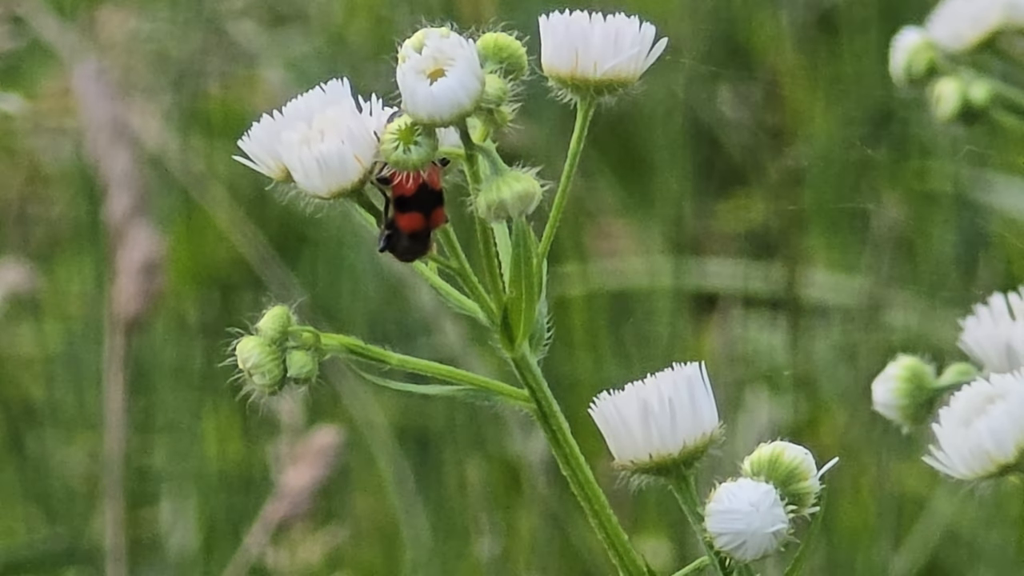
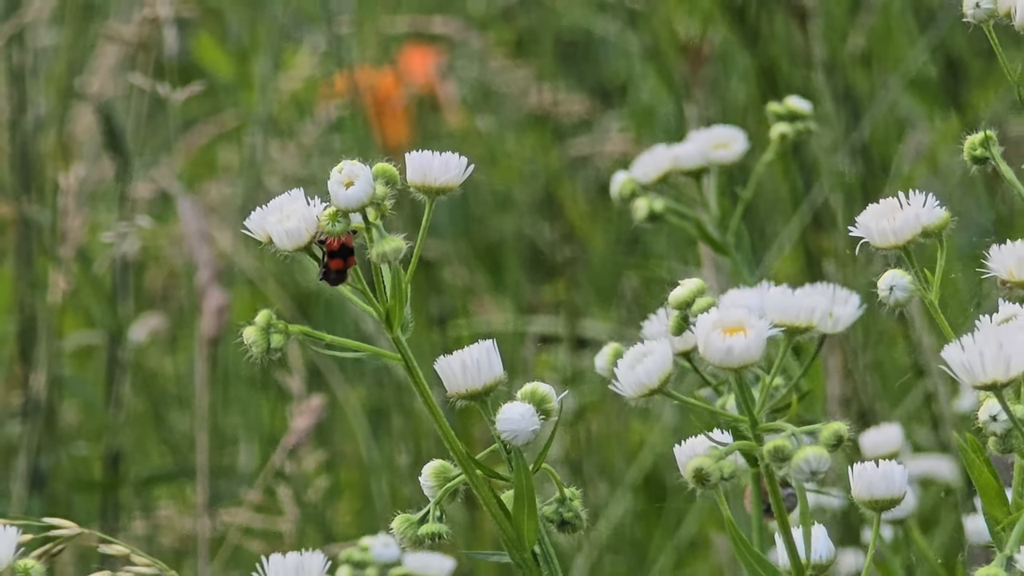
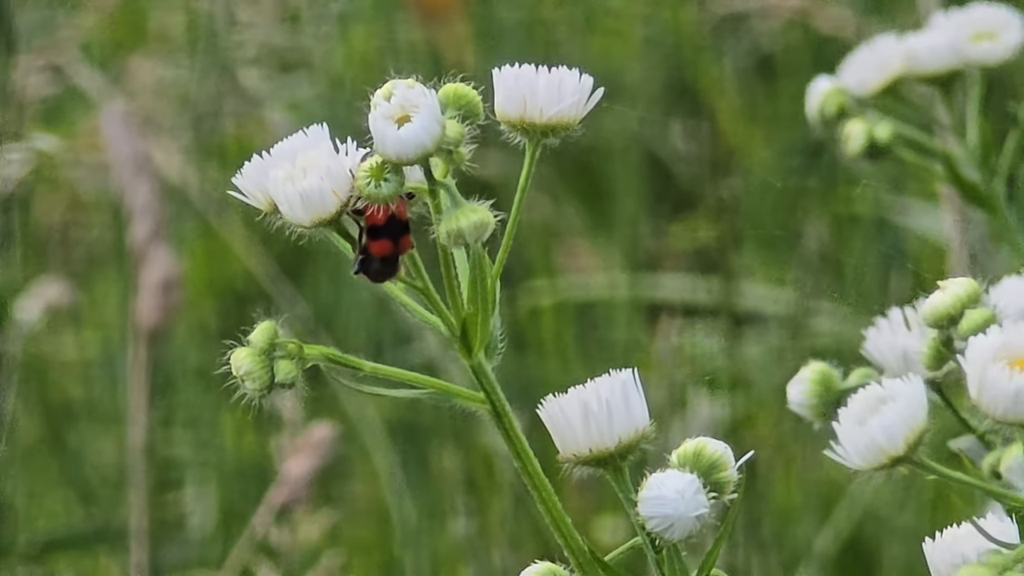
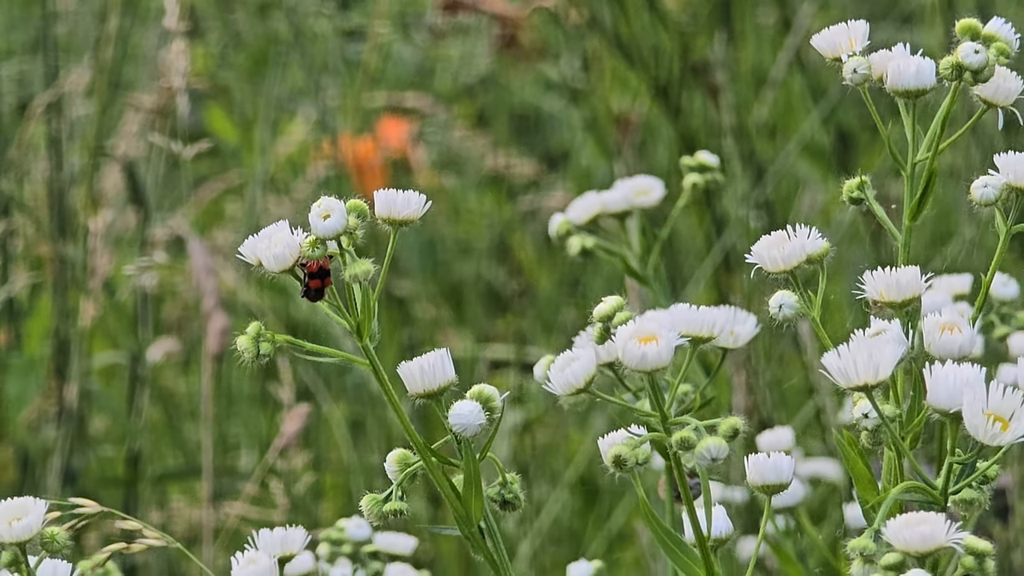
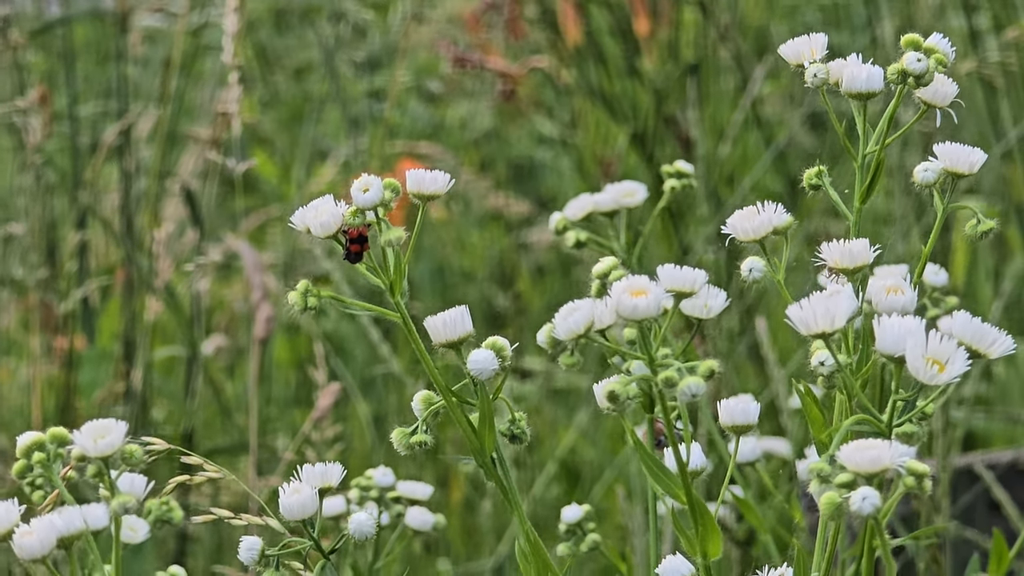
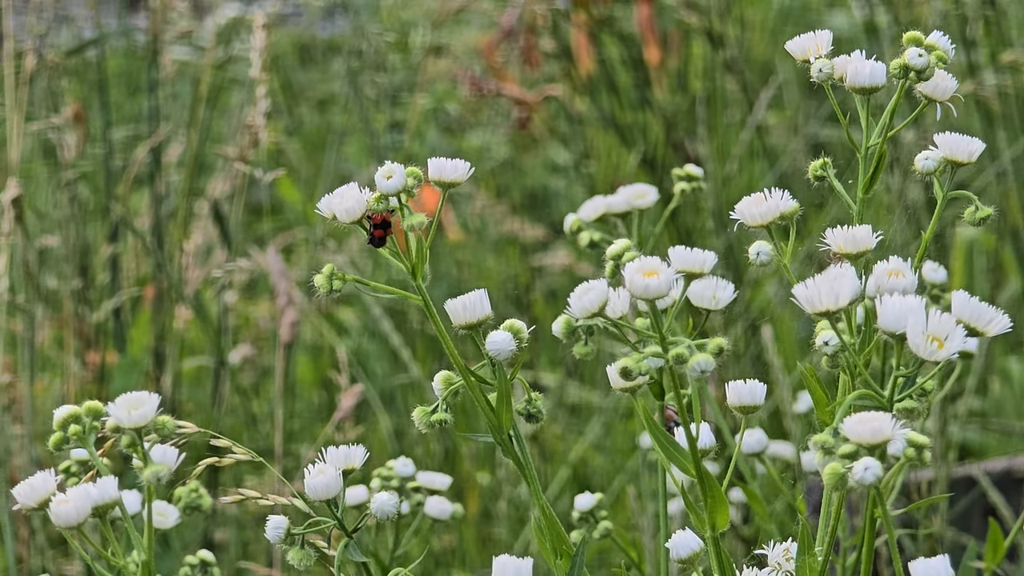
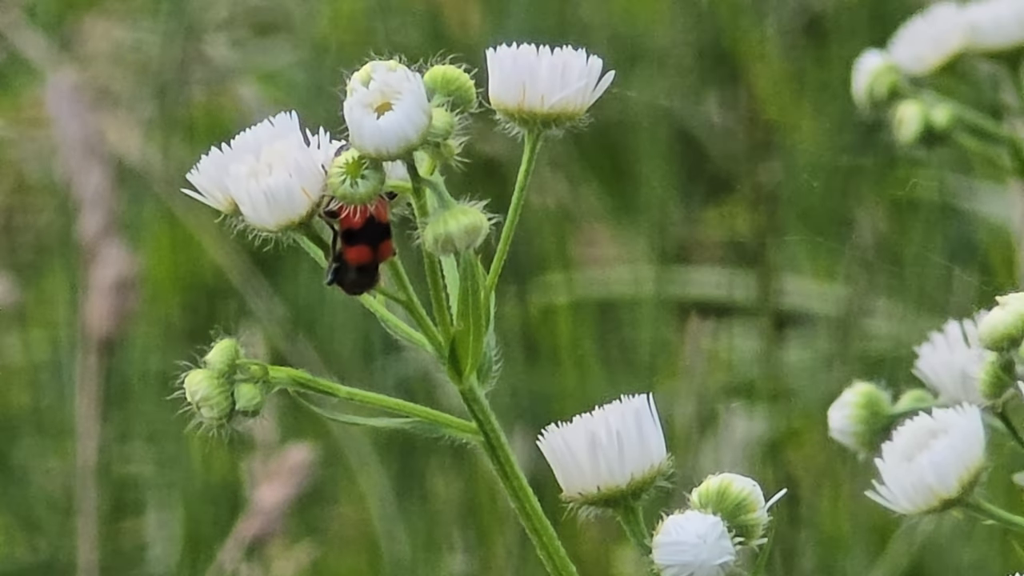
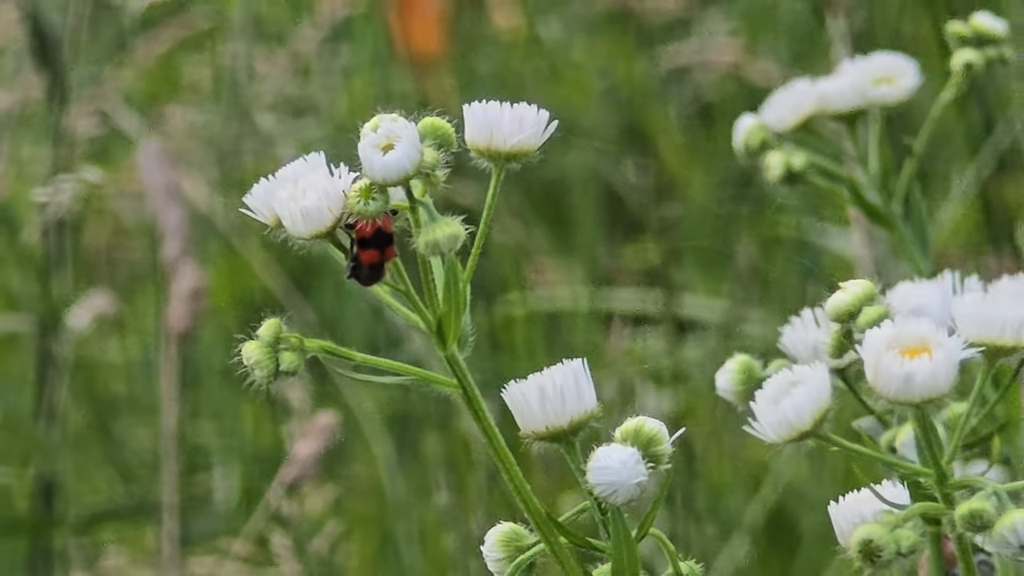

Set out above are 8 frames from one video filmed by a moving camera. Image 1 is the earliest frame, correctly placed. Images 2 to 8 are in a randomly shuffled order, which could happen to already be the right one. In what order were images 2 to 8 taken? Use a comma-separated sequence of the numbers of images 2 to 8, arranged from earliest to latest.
7, 3, 8, 2, 4, 5, 6
